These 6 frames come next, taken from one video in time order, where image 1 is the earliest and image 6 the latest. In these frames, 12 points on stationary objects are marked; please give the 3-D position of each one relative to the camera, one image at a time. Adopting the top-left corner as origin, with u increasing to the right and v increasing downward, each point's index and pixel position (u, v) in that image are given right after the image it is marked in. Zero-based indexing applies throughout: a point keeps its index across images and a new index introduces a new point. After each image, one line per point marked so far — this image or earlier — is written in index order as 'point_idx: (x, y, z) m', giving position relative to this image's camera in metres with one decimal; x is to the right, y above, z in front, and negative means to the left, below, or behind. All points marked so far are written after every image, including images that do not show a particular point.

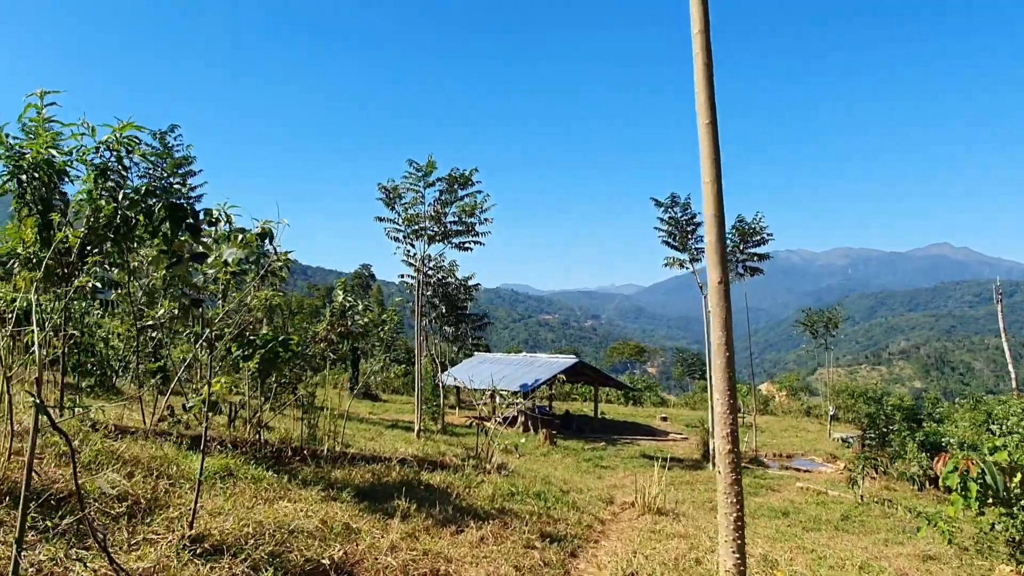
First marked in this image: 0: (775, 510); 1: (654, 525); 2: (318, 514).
0: (+4.2, -3.6, +9.9) m
1: (+1.4, -2.3, +6.0) m
2: (-1.1, -1.3, +3.6) m
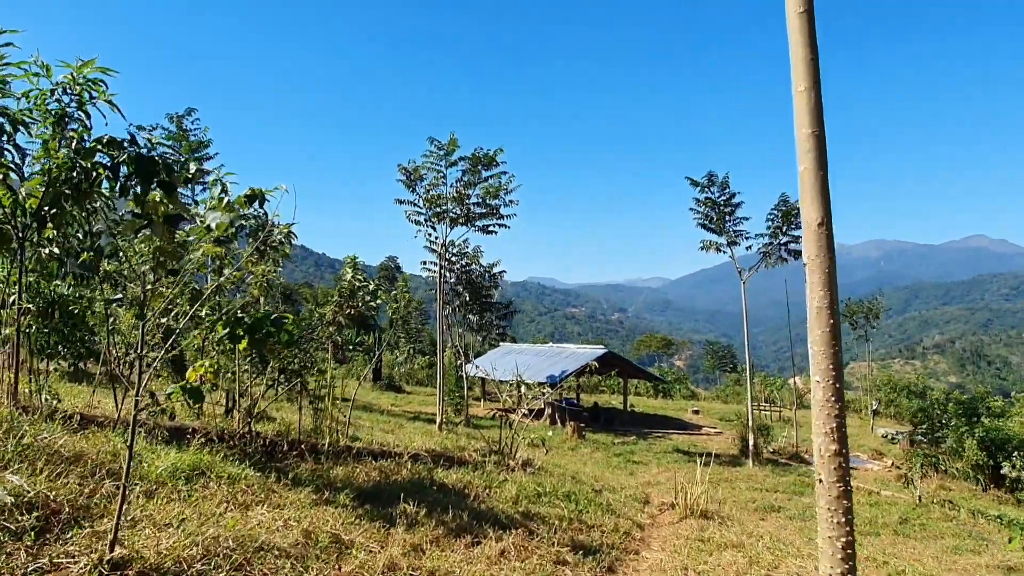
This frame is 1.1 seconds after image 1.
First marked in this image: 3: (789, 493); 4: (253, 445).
0: (+4.6, -3.3, +9.0) m
1: (+1.6, -2.1, +5.2) m
2: (-1.0, -1.1, +2.9) m
3: (+4.6, -3.4, +10.3) m
4: (-1.8, -1.1, +4.3) m
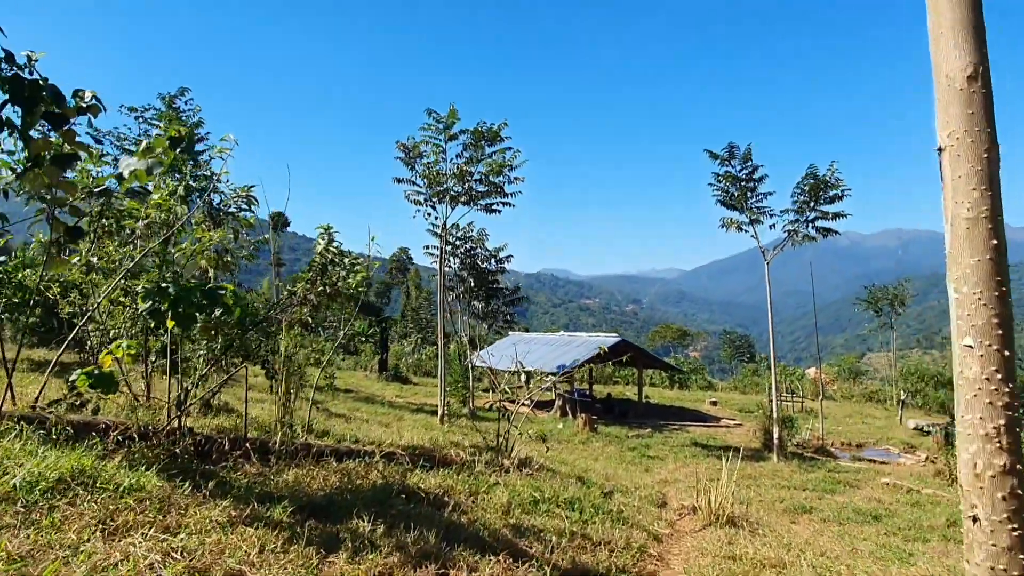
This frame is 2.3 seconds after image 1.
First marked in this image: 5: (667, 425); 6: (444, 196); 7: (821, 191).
0: (+4.6, -3.0, +8.1) m
1: (+1.6, -1.9, +4.4) m
2: (-1.1, -0.9, +2.1) m
3: (+4.7, -3.1, +9.4) m
4: (-1.9, -0.9, +3.5) m
5: (+4.1, -3.6, +16.4) m
6: (-1.4, +1.9, +12.5) m
7: (+5.4, +1.7, +10.7) m
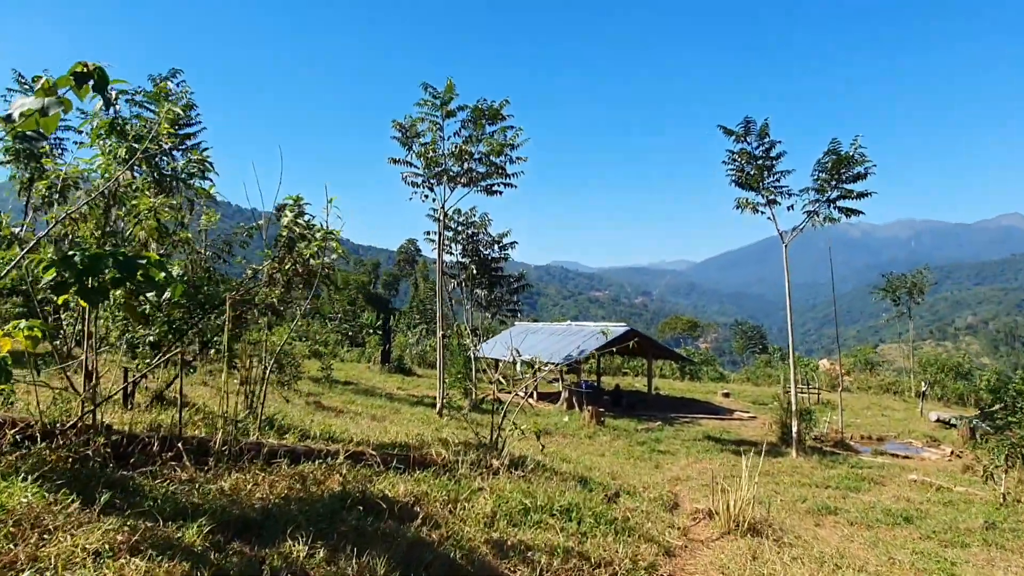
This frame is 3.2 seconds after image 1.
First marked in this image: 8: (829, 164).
0: (+4.6, -2.7, +7.5) m
1: (+1.5, -1.7, +3.8) m
2: (-1.2, -0.8, +1.5) m
3: (+4.7, -2.9, +8.7) m
4: (-2.0, -0.7, +2.9) m
5: (+4.3, -3.3, +15.8) m
6: (-1.4, +2.1, +11.9) m
7: (+5.4, +2.0, +10.0) m
8: (+5.2, +2.0, +10.0) m
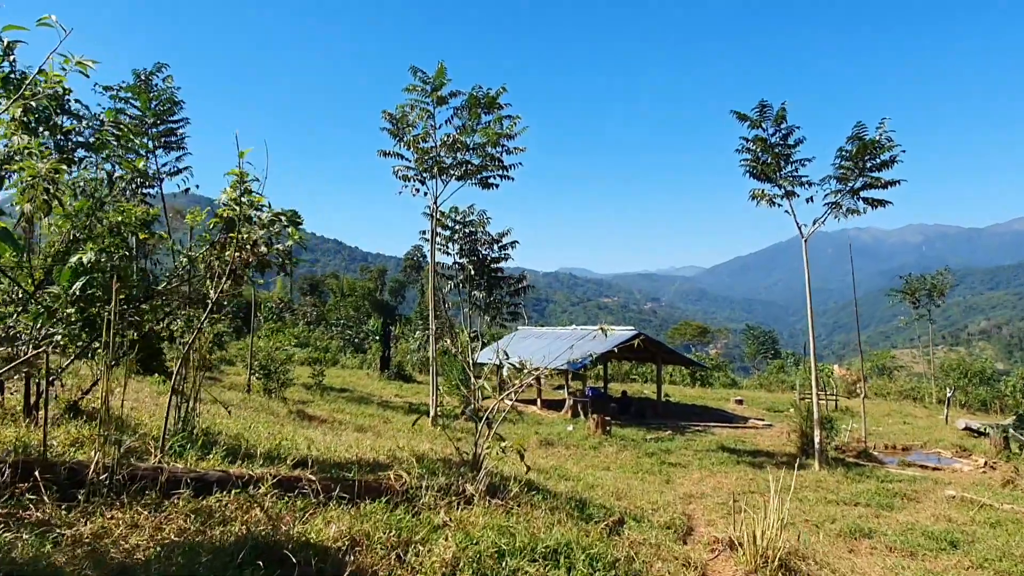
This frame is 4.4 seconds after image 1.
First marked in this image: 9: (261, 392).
0: (+4.5, -2.7, +6.6) m
1: (+1.4, -1.6, +3.0) m
2: (-1.4, -0.7, +0.8) m
3: (+4.6, -2.8, +7.8) m
4: (-2.1, -0.6, +2.1) m
5: (+4.3, -3.3, +14.9) m
6: (-1.4, +2.1, +11.1) m
7: (+5.3, +2.0, +9.1) m
8: (+5.1, +2.0, +9.2) m
9: (-5.4, -2.2, +13.3) m
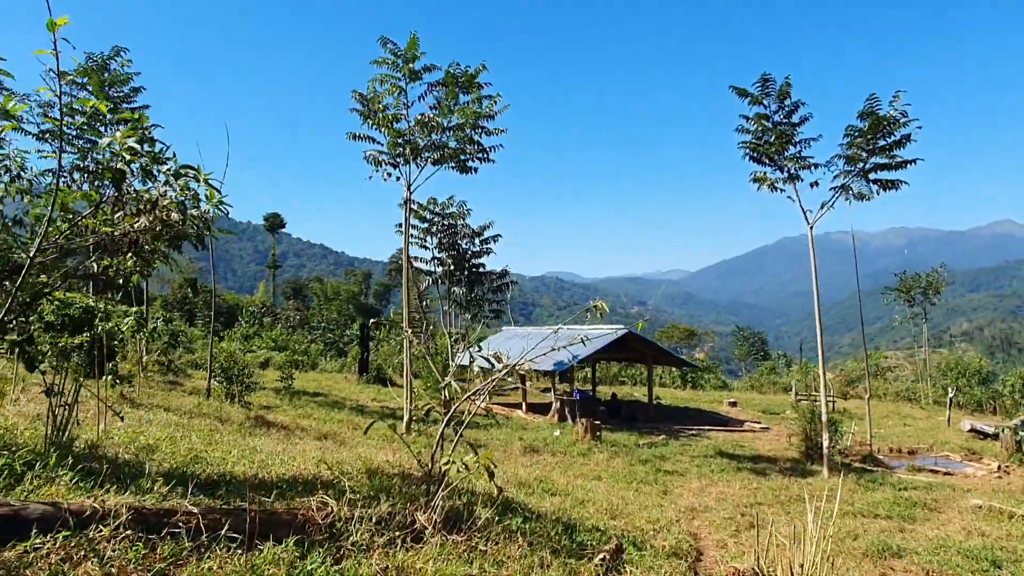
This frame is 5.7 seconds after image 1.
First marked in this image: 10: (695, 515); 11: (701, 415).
0: (+4.3, -2.5, +5.8) m
1: (+1.2, -1.4, +2.1) m
2: (-1.5, -0.5, -0.2) m
3: (+4.4, -2.7, +7.0) m
4: (-2.2, -0.5, +1.2) m
5: (+3.9, -3.2, +14.1) m
6: (-1.7, +2.2, +10.2) m
7: (+5.0, +2.1, +8.4) m
8: (+4.8, +2.2, +8.4) m
9: (-5.8, -2.2, +12.3) m
10: (+1.9, -2.3, +6.4) m
11: (+5.2, -3.5, +16.9) m
